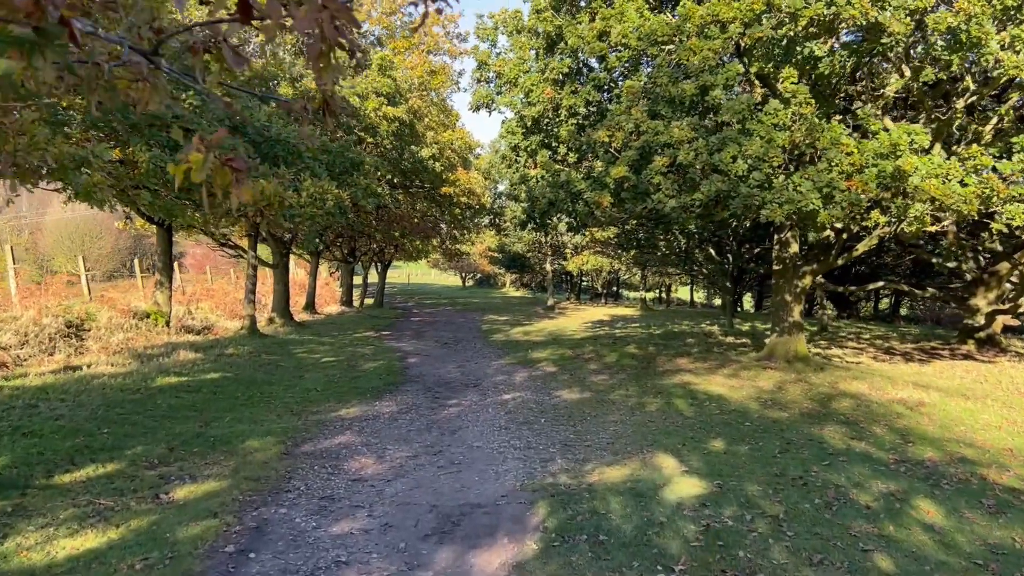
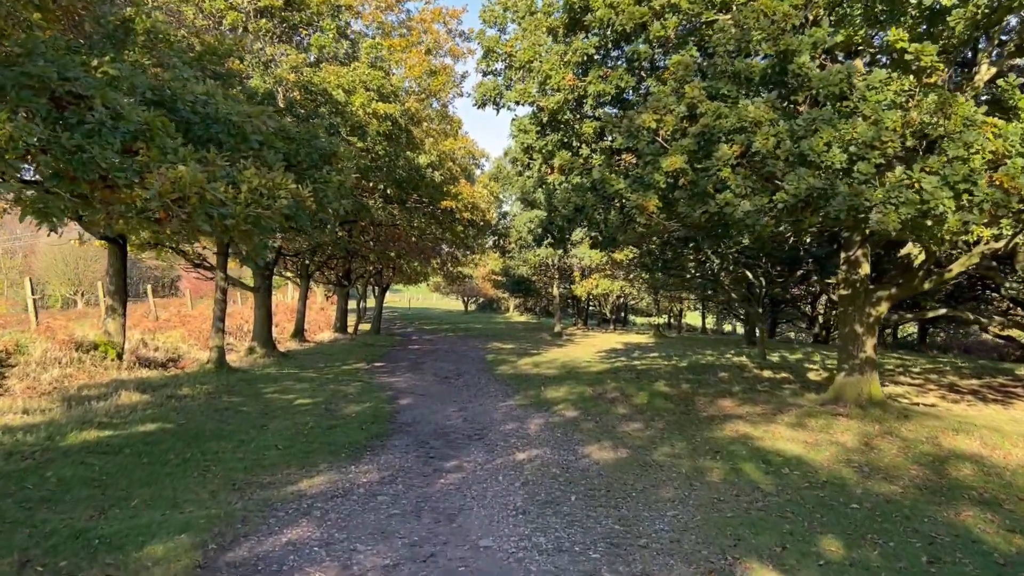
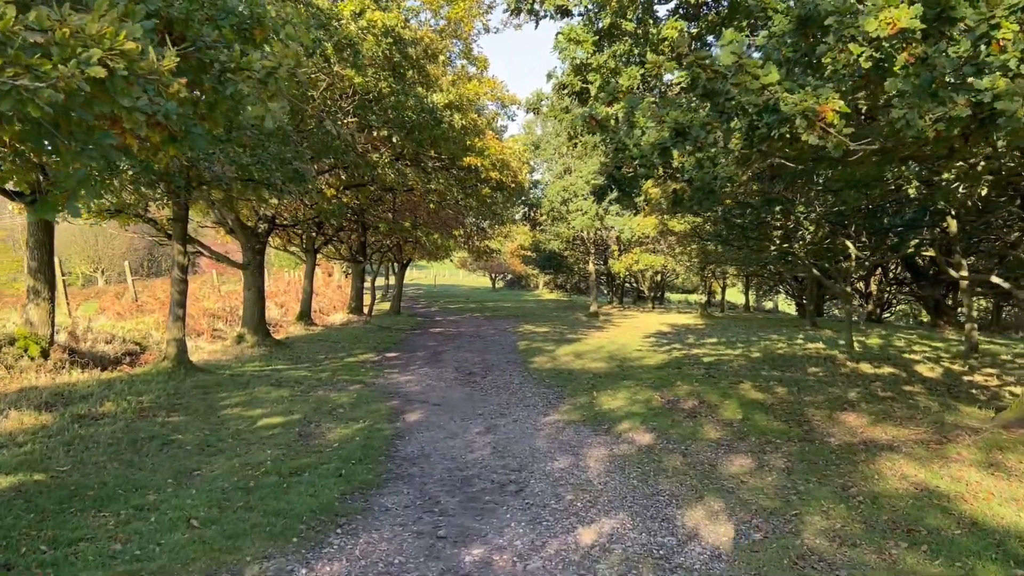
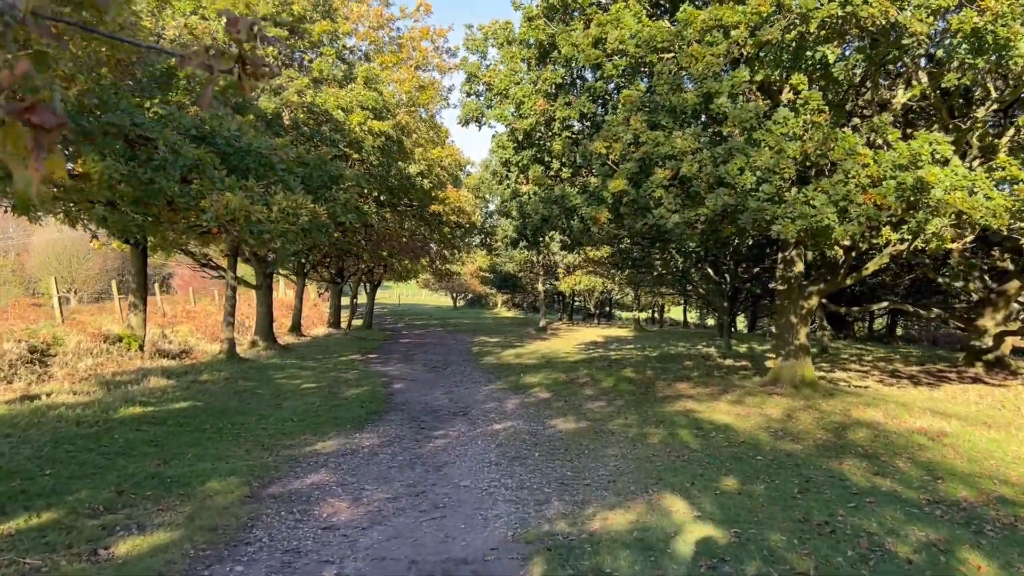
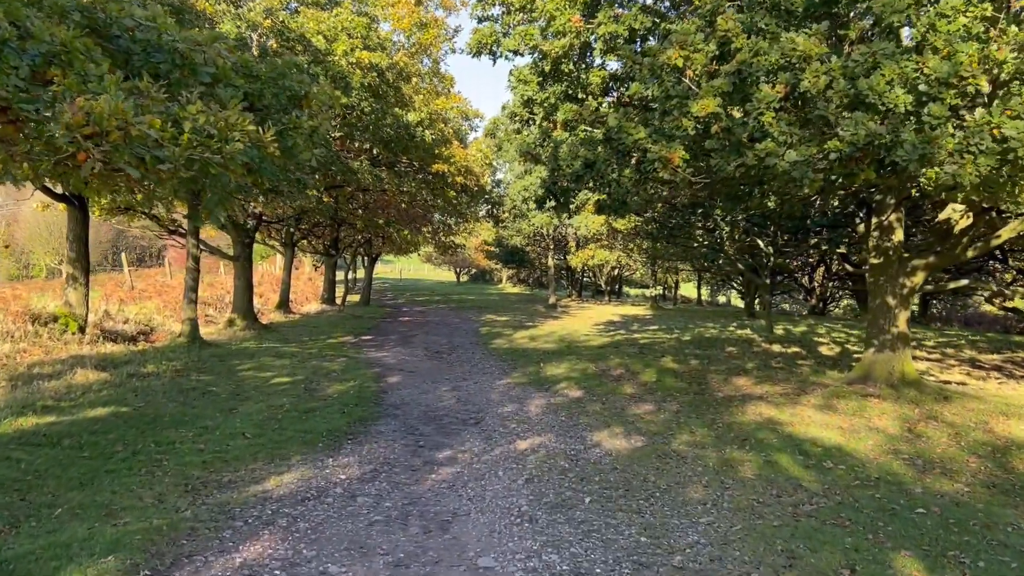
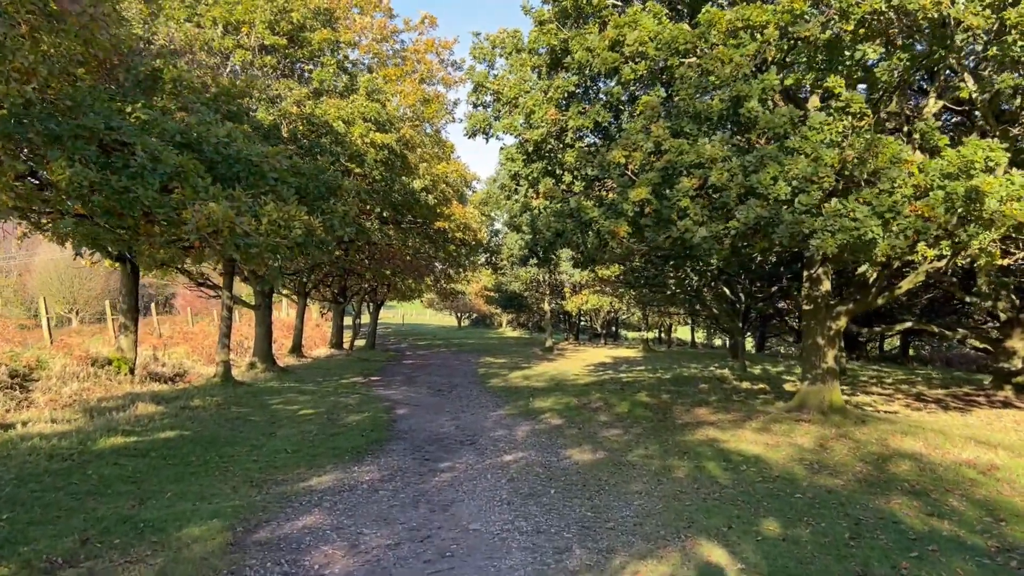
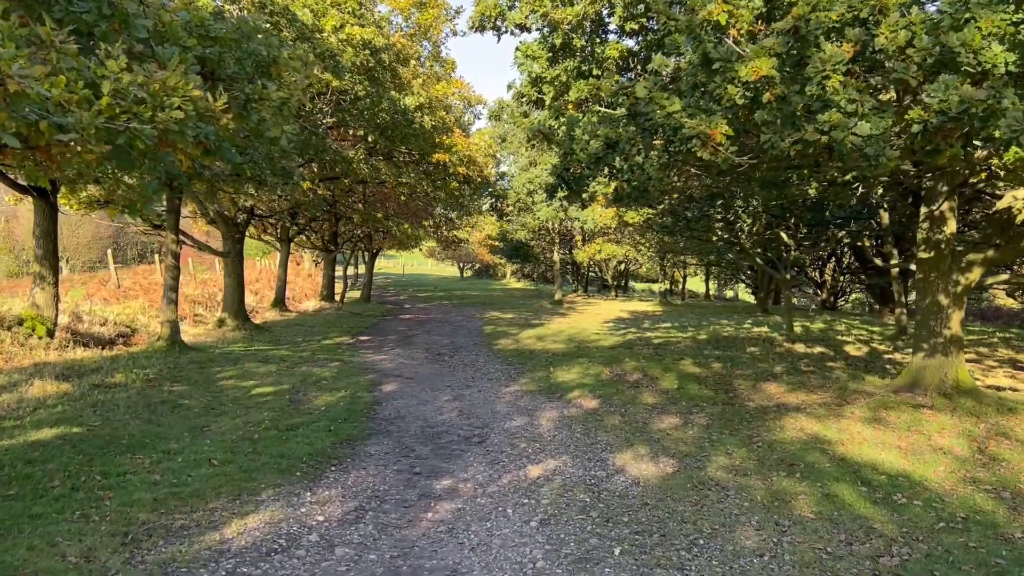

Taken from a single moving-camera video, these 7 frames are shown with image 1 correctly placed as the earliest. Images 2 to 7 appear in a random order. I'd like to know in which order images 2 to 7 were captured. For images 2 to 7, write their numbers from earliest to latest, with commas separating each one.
4, 6, 2, 5, 7, 3
